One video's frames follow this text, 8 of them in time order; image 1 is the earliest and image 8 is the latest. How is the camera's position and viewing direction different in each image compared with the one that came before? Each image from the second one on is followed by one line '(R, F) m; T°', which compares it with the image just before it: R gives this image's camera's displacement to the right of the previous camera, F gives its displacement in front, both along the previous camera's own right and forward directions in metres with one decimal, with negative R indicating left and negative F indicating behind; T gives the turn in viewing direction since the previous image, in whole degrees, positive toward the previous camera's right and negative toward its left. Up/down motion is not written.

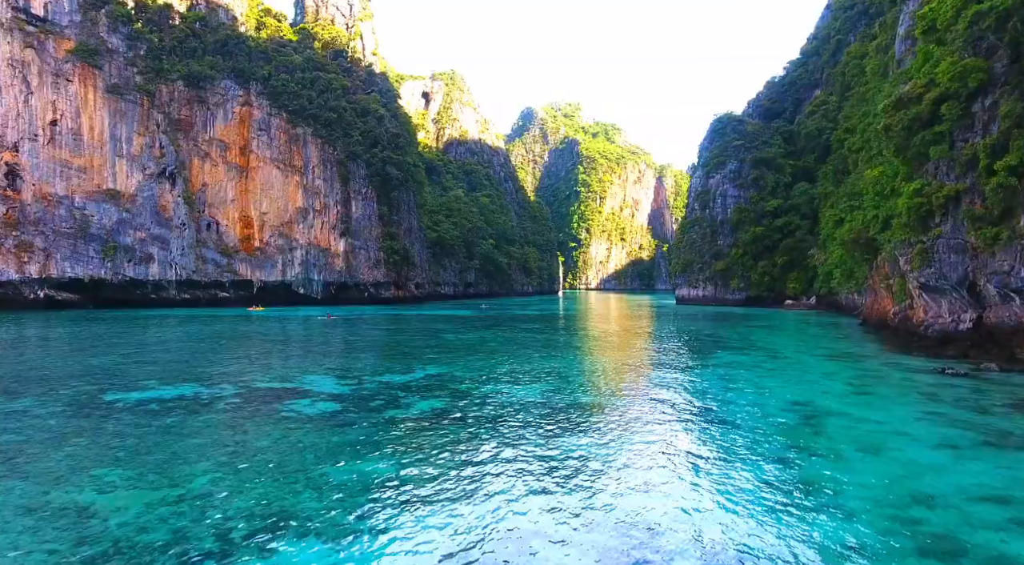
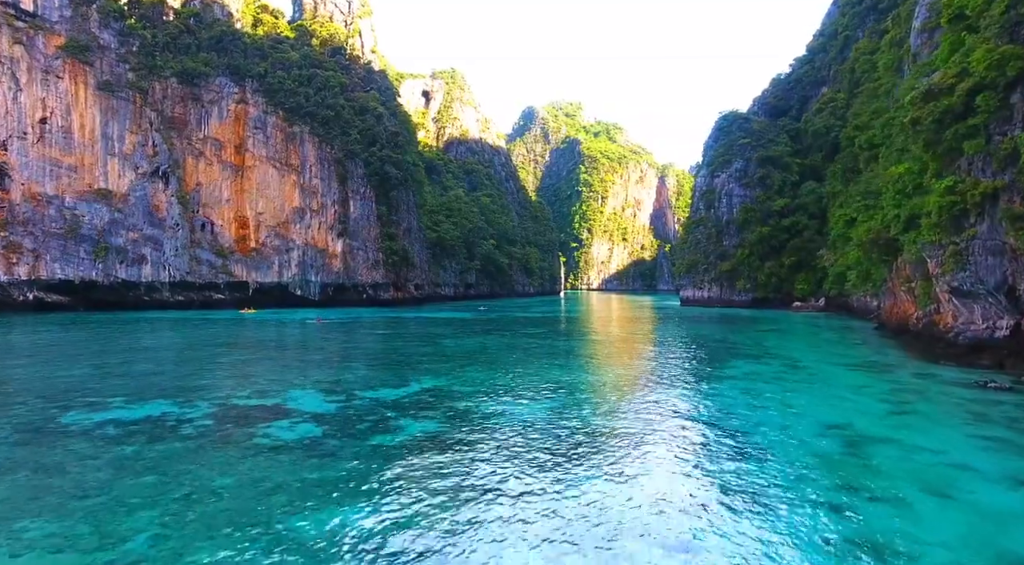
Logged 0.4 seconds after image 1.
(0.0, +0.8) m; 0°
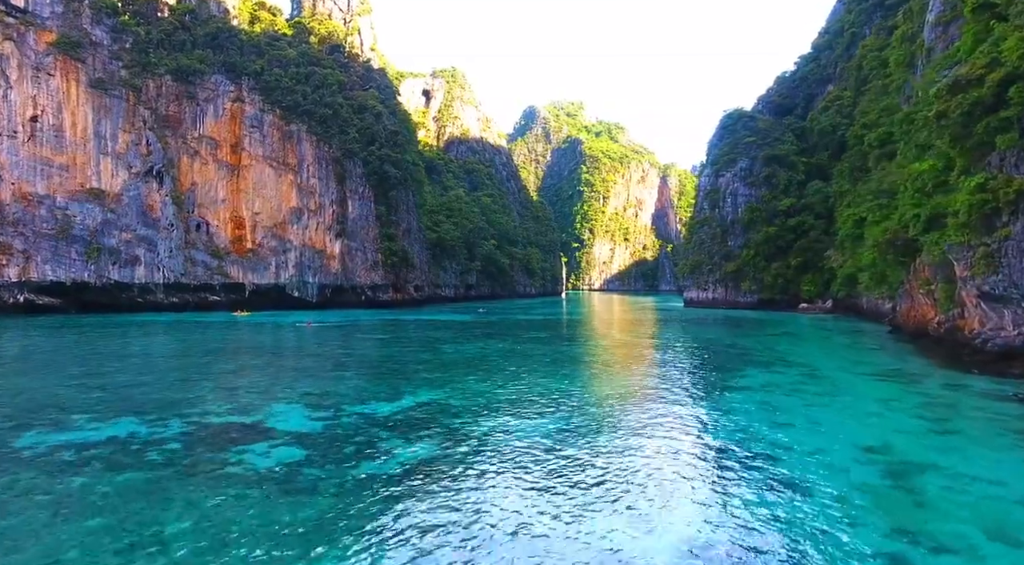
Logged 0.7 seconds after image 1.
(0.0, +0.7) m; 0°
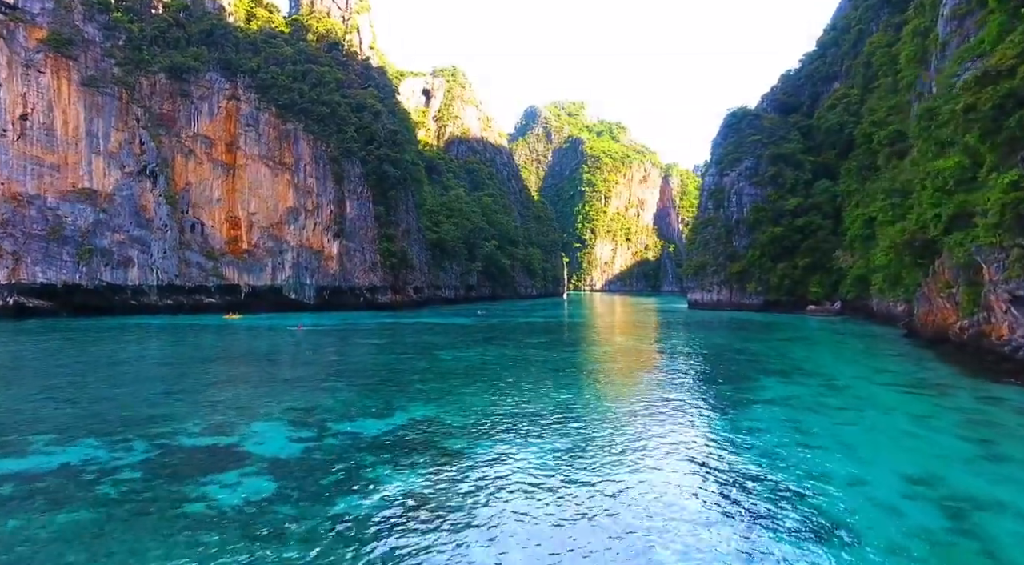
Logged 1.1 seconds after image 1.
(0.0, +0.7) m; 0°
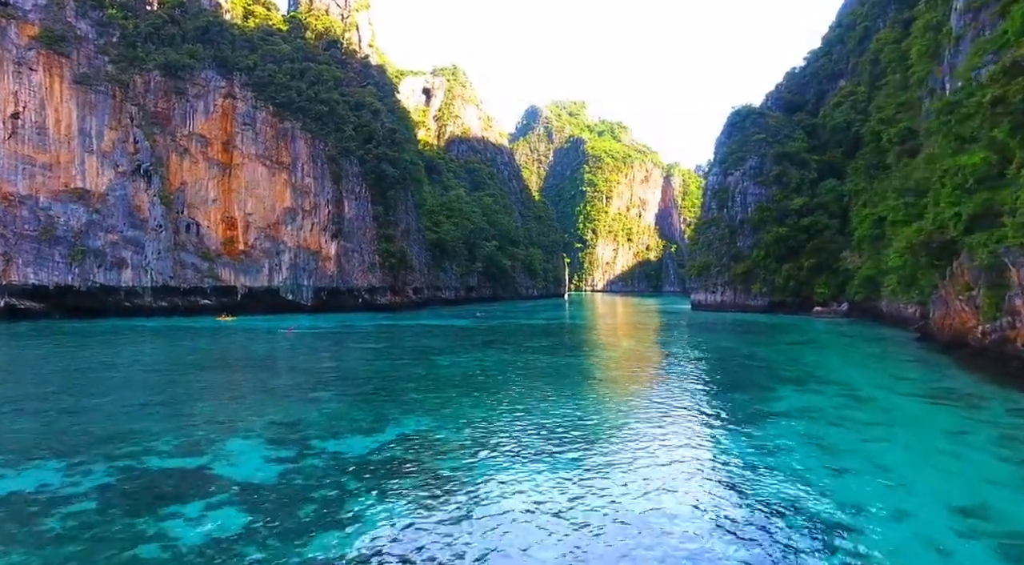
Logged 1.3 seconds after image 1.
(0.0, +0.6) m; 0°
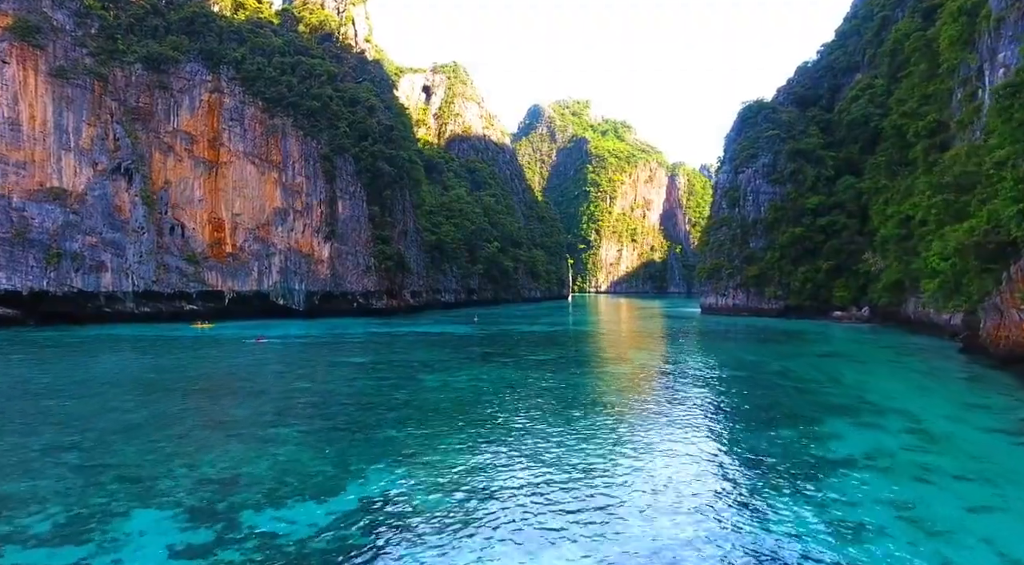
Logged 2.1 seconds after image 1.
(+0.1, +1.6) m; 0°
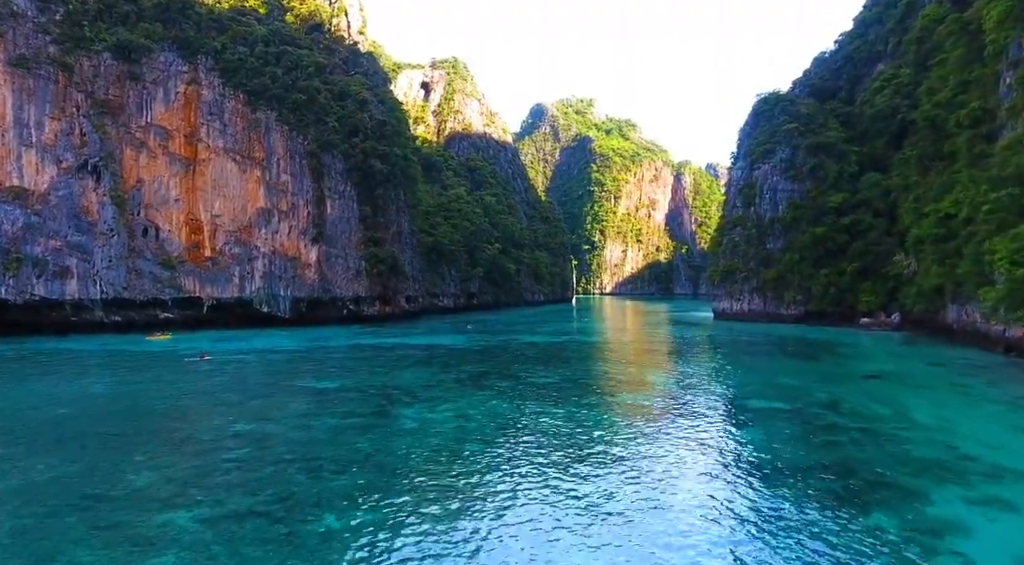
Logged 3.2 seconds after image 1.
(+0.2, +2.2) m; 0°
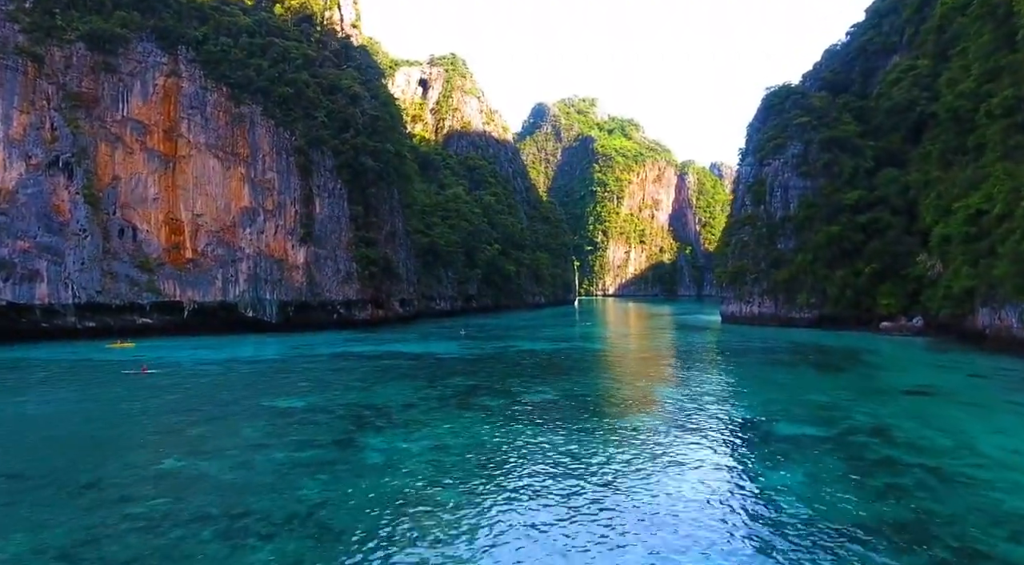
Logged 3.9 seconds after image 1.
(+0.2, +1.6) m; 0°
